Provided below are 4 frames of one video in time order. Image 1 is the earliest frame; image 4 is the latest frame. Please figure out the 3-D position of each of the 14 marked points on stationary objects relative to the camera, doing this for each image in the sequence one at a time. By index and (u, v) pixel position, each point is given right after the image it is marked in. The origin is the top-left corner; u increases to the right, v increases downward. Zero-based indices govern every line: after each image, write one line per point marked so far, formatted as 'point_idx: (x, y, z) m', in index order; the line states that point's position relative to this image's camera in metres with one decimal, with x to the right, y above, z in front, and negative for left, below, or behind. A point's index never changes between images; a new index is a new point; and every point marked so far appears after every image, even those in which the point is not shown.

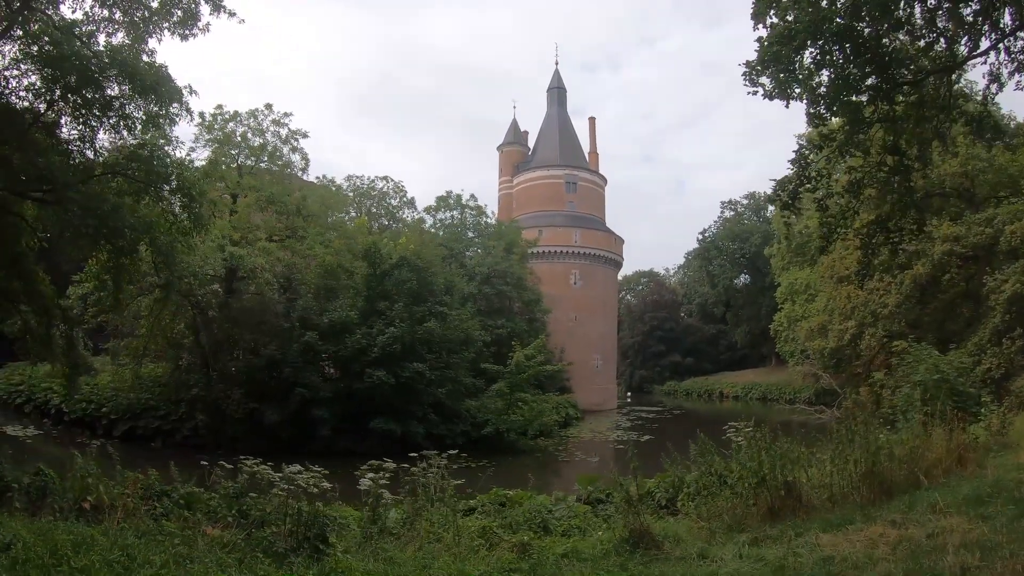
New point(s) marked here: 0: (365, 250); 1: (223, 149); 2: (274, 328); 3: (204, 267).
0: (-3.6, +0.9, +15.8) m
1: (-7.6, +3.6, +17.4) m
2: (-5.1, -0.9, +14.6) m
3: (-6.2, +0.5, +13.8) m
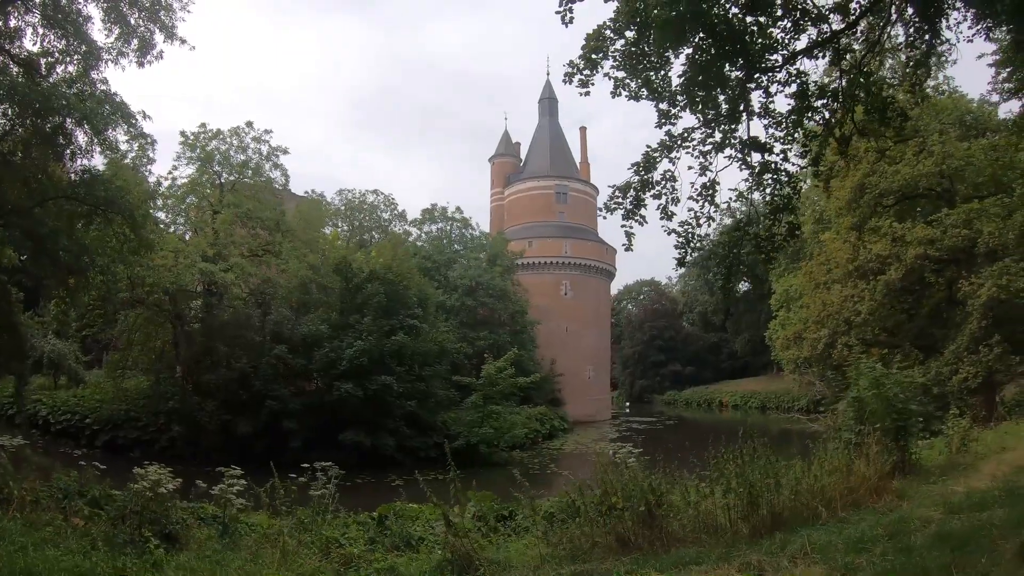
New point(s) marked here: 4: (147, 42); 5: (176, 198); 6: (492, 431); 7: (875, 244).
0: (-4.2, +0.6, +16.1) m
1: (-8.1, +3.2, +18.0) m
2: (-5.8, -1.2, +15.0) m
3: (-6.9, +0.2, +14.2) m
4: (-6.4, +4.3, +12.0) m
5: (-8.5, +2.3, +17.3) m
6: (-0.5, -3.3, +15.7) m
7: (+7.4, +1.0, +13.9) m
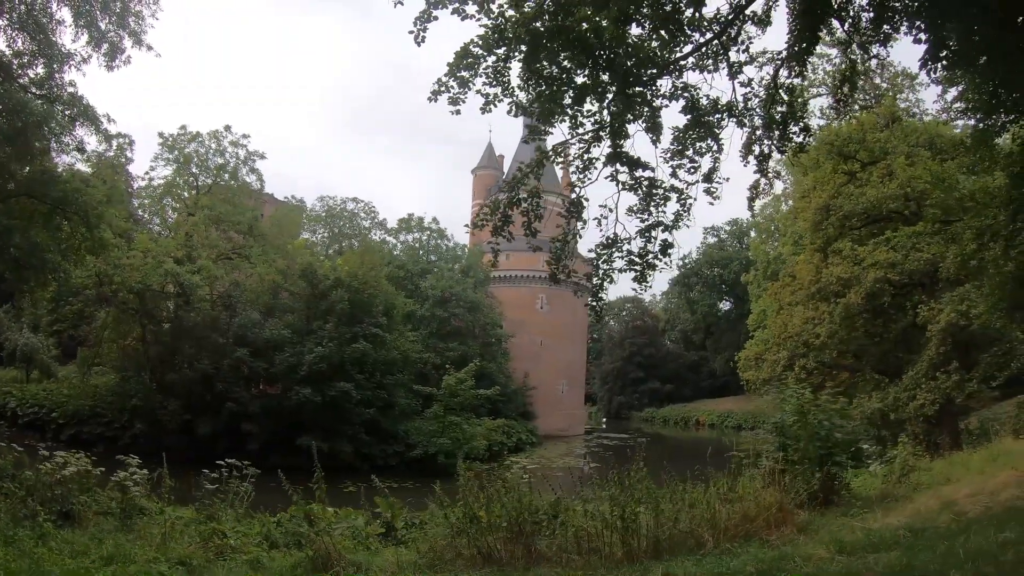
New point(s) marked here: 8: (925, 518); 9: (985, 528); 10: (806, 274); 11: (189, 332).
0: (-4.9, +0.4, +16.2) m
1: (-8.7, +3.2, +18.3) m
2: (-6.6, -1.3, +15.2) m
3: (-7.7, +0.2, +14.5) m
4: (-7.1, +4.3, +12.3) m
5: (-9.2, +2.3, +17.6) m
6: (-1.4, -3.5, +15.7) m
7: (+6.6, +0.5, +13.8) m
8: (+4.6, -2.5, +7.6) m
9: (+4.4, -2.3, +6.3) m
10: (+6.5, +0.3, +15.2) m
11: (-7.1, -1.0, +15.0) m
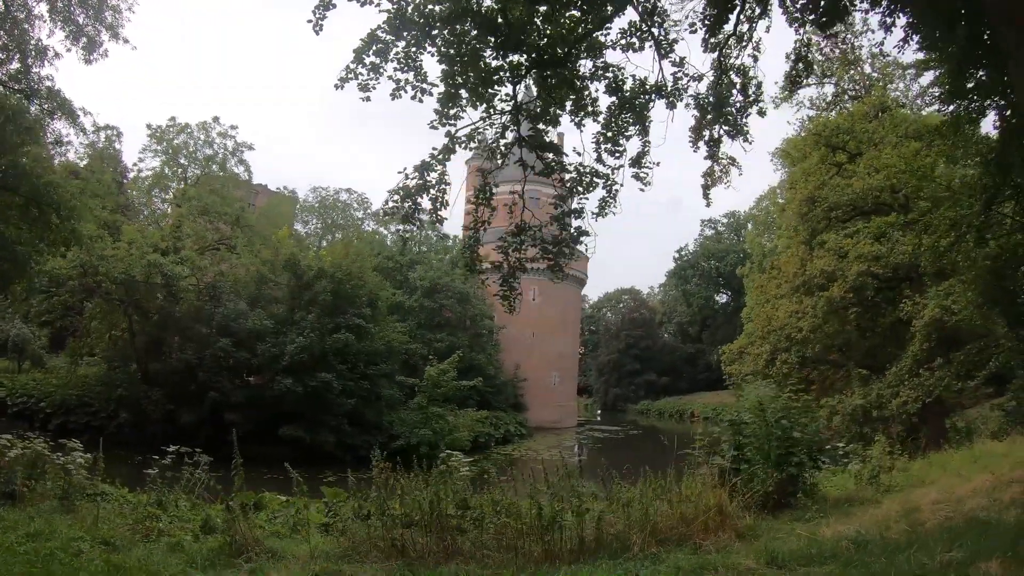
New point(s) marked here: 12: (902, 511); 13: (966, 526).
0: (-5.3, +0.6, +16.3) m
1: (-9.0, +3.4, +18.4) m
2: (-7.0, -1.0, +15.3) m
3: (-8.1, +0.4, +14.6) m
4: (-7.5, +4.5, +12.3) m
5: (-9.5, +2.5, +17.7) m
6: (-1.8, -3.3, +15.7) m
7: (+6.2, +0.6, +13.5) m
8: (+3.9, -2.5, +7.4) m
9: (+3.8, -2.2, +6.2) m
10: (+6.1, +0.5, +14.9) m
11: (-7.5, -0.7, +15.2) m
12: (+4.4, -2.5, +7.8) m
13: (+4.3, -2.2, +6.5) m
